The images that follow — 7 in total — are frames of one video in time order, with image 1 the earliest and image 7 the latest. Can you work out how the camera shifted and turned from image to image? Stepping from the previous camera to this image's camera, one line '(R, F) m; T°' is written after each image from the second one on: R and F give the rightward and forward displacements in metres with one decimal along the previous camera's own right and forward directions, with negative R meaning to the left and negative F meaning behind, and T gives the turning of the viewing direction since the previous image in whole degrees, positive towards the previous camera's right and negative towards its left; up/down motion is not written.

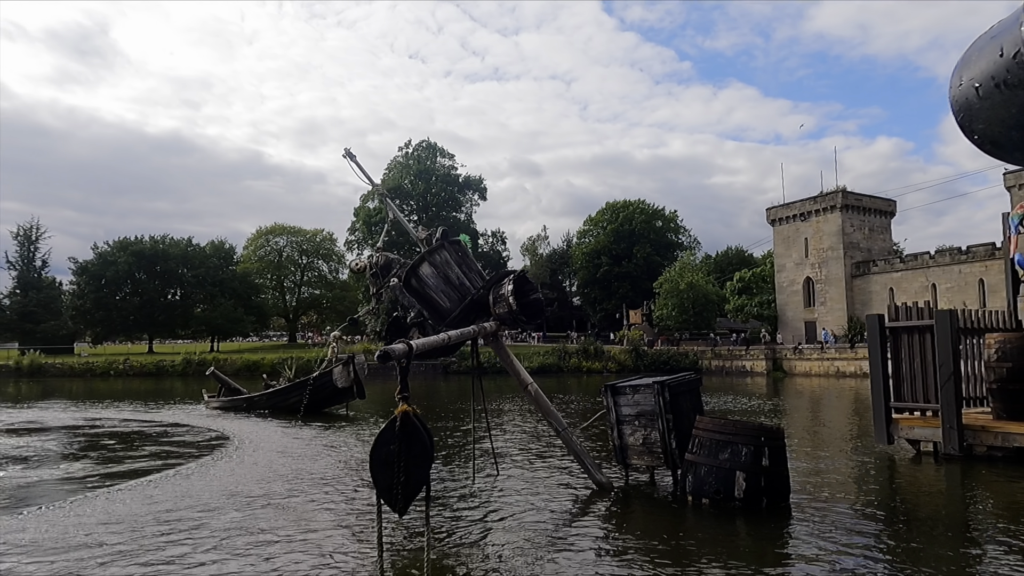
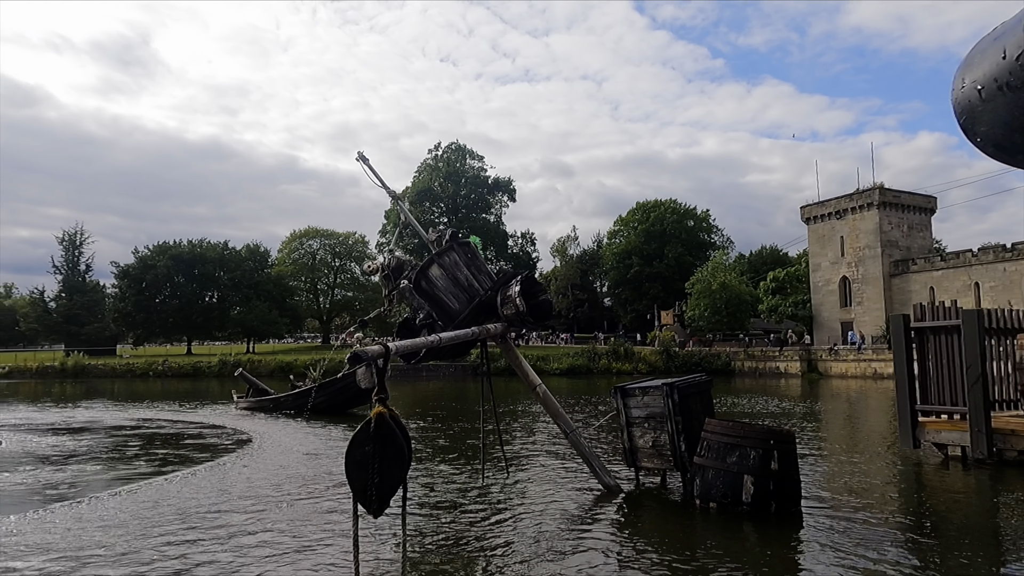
(+0.1, 0.0) m; -3°
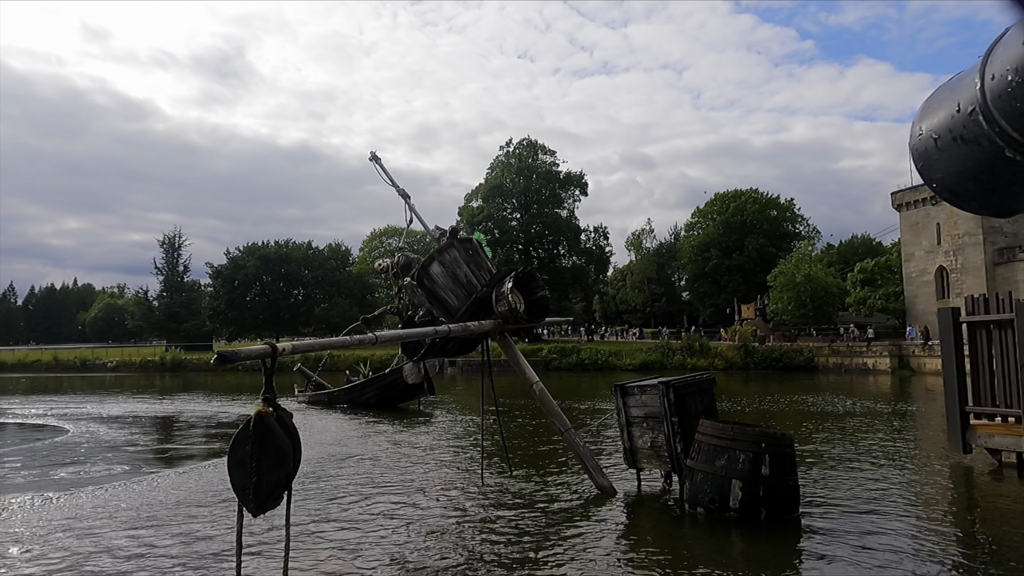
(+0.5, +0.1) m; -7°
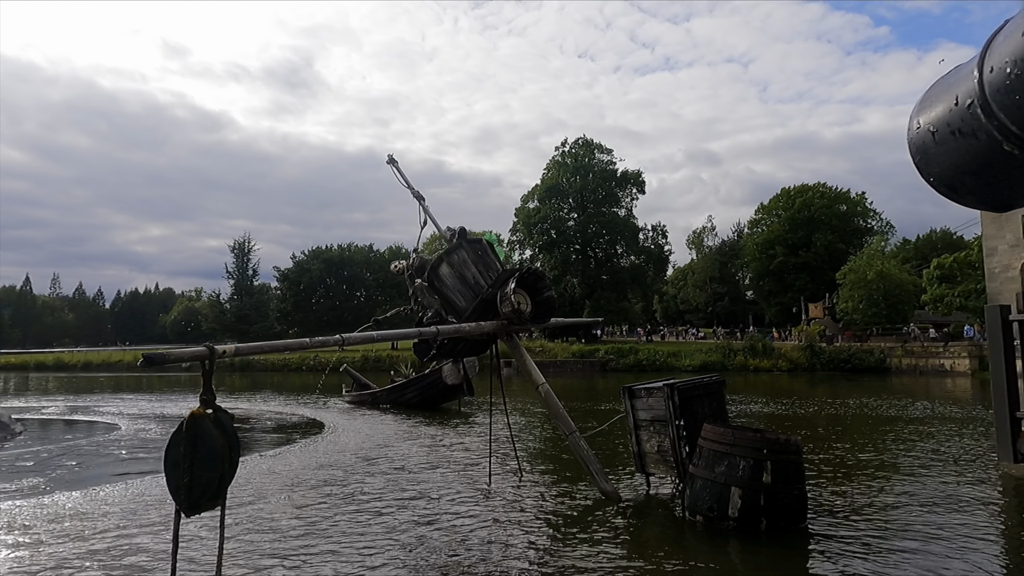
(+0.3, +0.1) m; -5°
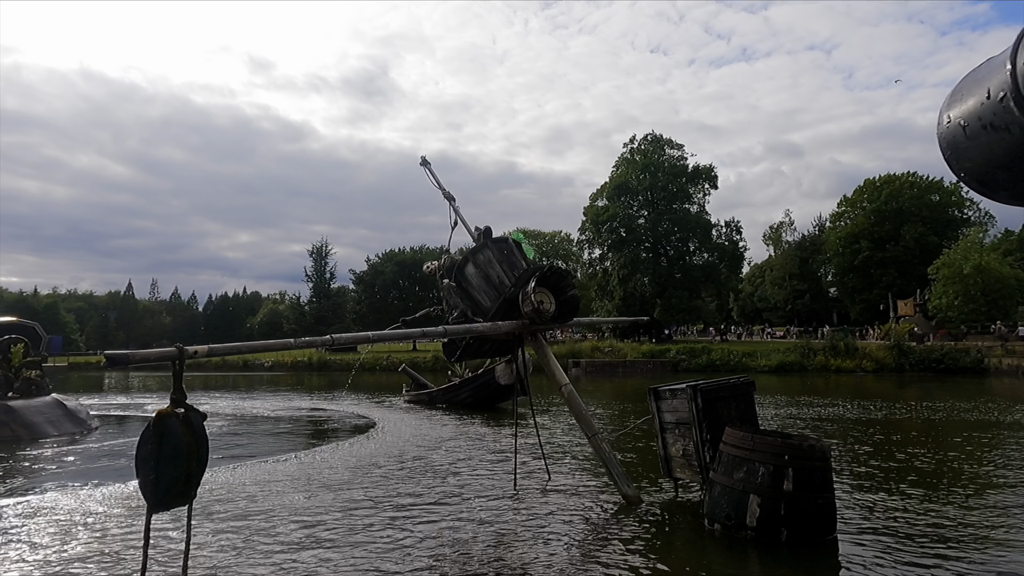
(+0.3, +0.1) m; -6°
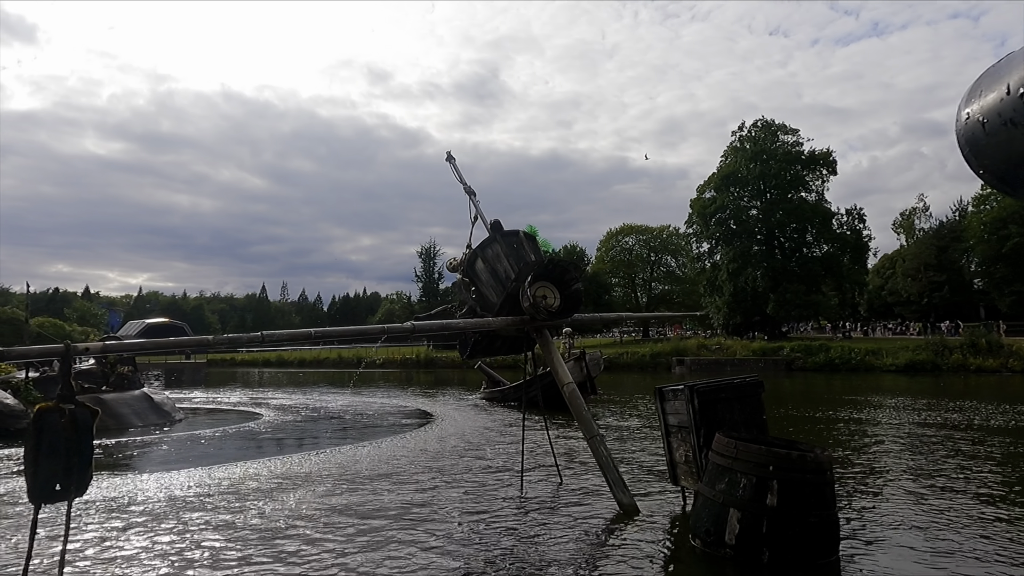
(+0.6, +0.2) m; -10°
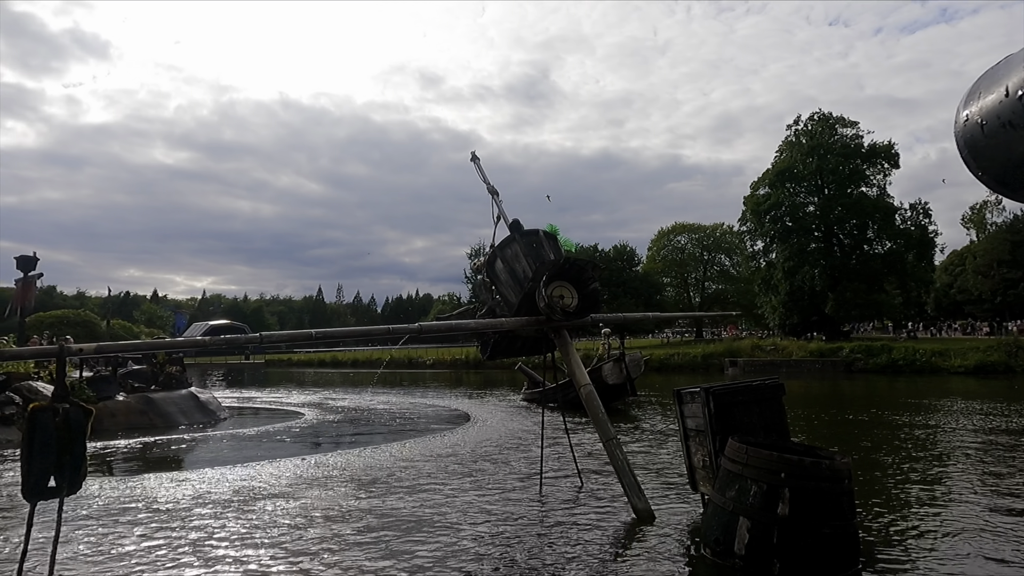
(+0.2, +0.1) m; -4°
